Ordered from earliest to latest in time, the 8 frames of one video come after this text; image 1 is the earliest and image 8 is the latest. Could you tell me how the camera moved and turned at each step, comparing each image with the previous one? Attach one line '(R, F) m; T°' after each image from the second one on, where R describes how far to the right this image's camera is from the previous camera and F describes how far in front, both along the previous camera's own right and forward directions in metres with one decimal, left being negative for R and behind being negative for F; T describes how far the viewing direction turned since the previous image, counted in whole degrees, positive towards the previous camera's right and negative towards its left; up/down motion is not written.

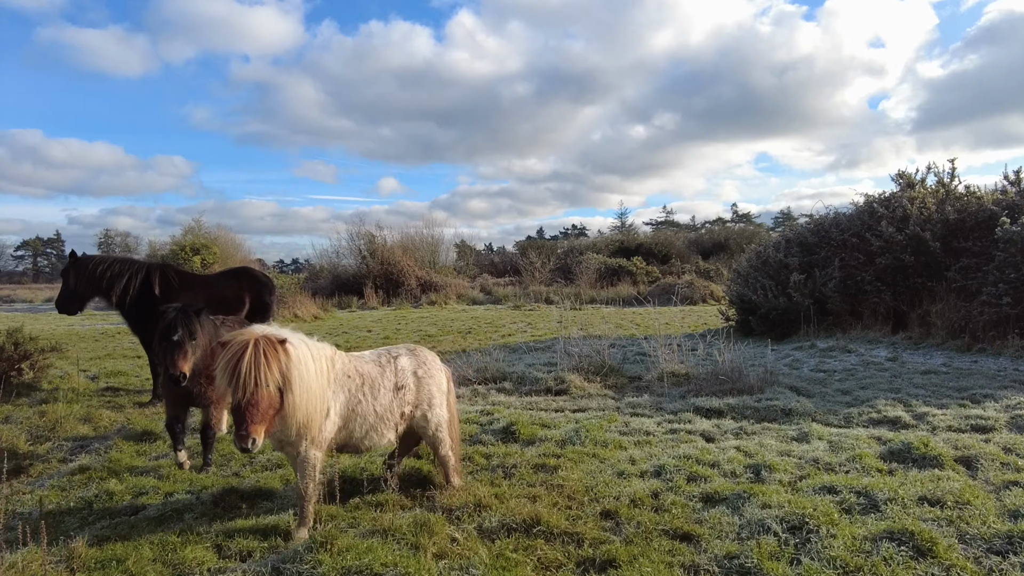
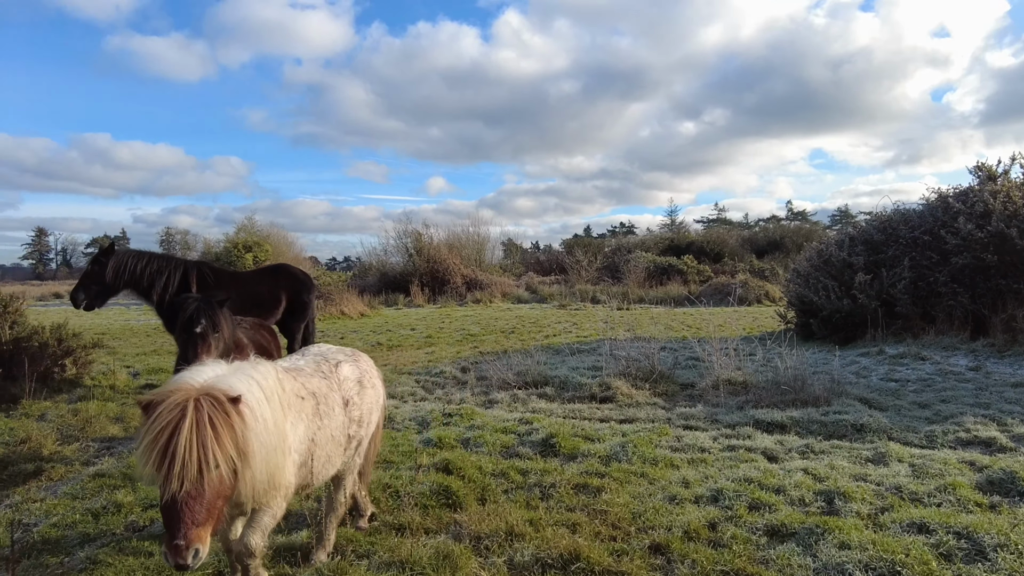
(0.0, +0.4) m; -4°
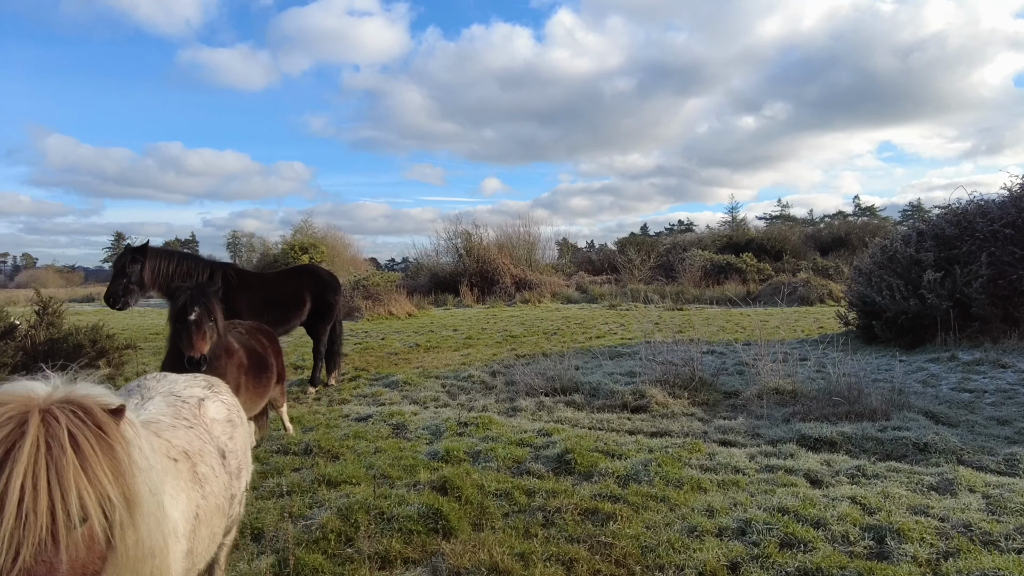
(+0.3, +0.4) m; -5°
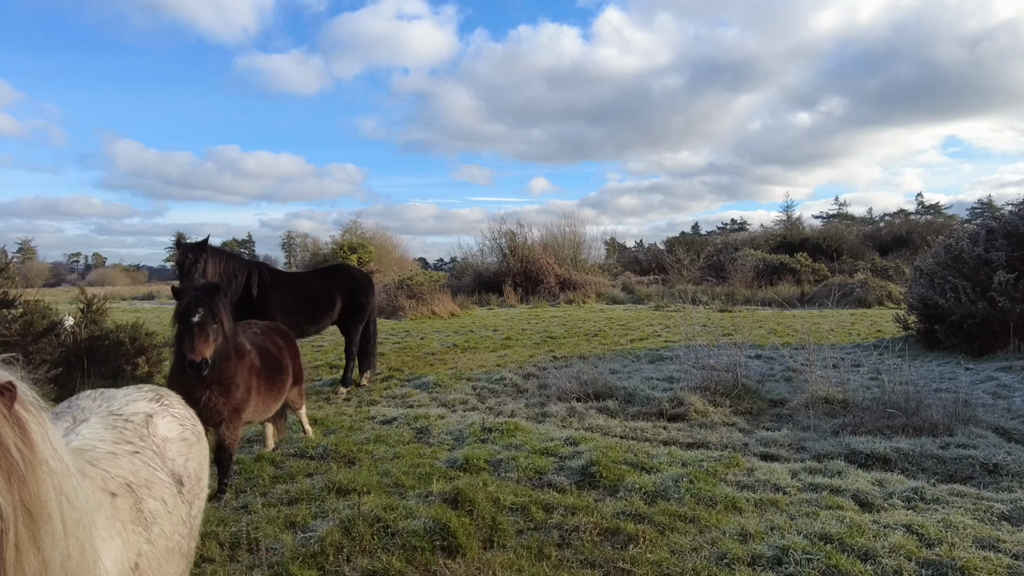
(+0.2, +0.2) m; -4°
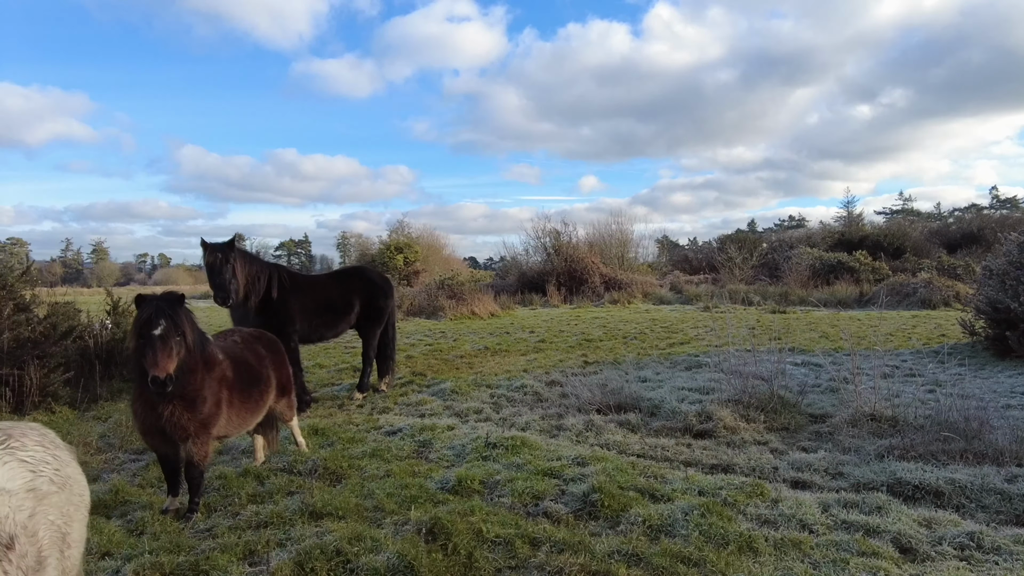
(+0.3, +0.4) m; -4°
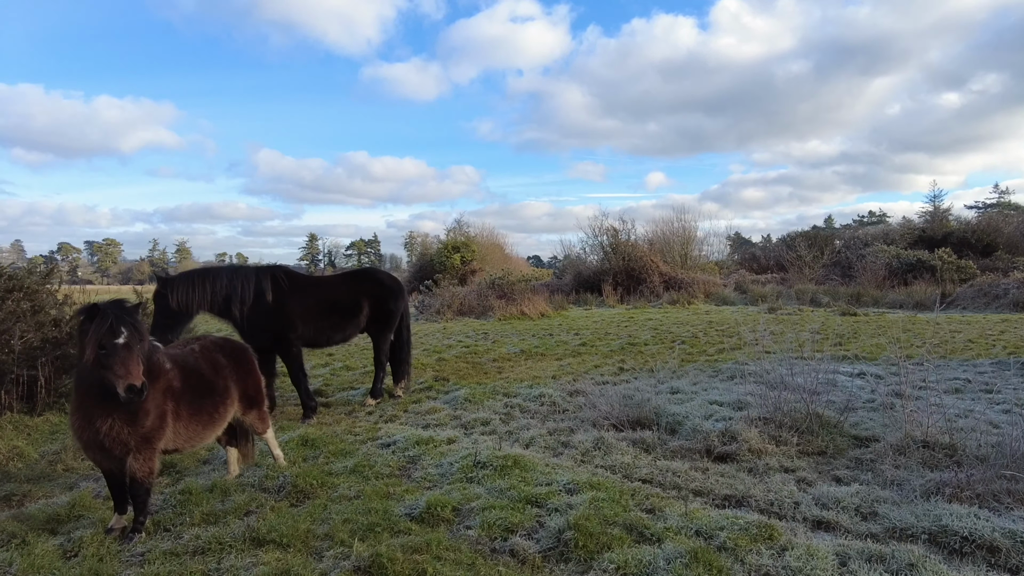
(+0.5, +0.4) m; -6°
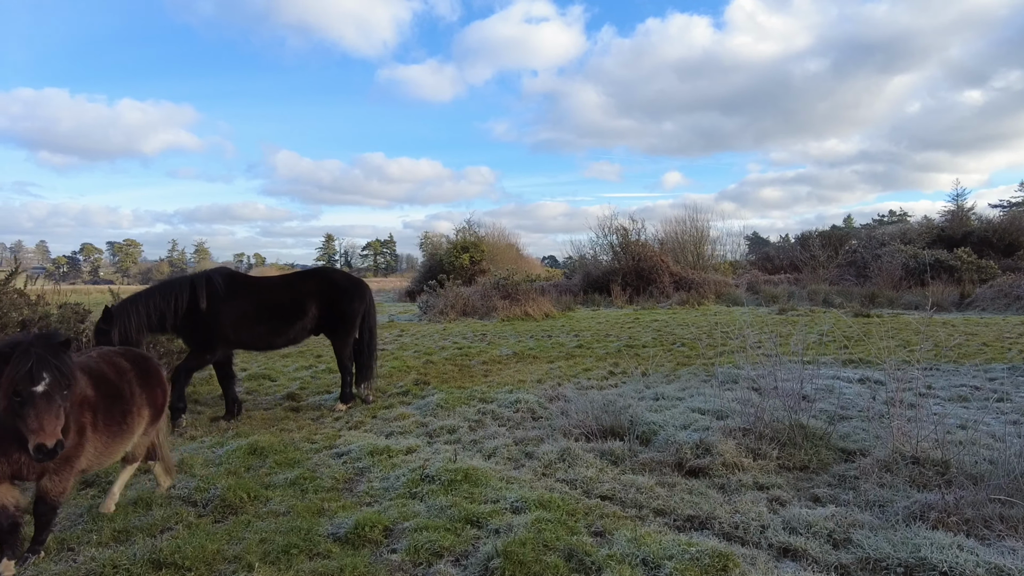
(+0.4, +0.3) m; -1°
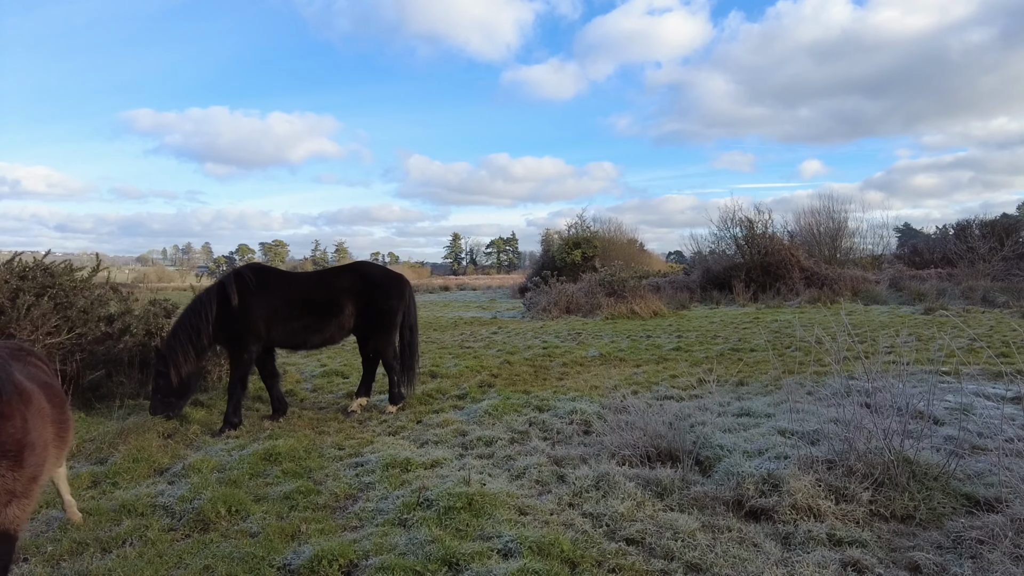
(+0.6, +0.7) m; -11°
